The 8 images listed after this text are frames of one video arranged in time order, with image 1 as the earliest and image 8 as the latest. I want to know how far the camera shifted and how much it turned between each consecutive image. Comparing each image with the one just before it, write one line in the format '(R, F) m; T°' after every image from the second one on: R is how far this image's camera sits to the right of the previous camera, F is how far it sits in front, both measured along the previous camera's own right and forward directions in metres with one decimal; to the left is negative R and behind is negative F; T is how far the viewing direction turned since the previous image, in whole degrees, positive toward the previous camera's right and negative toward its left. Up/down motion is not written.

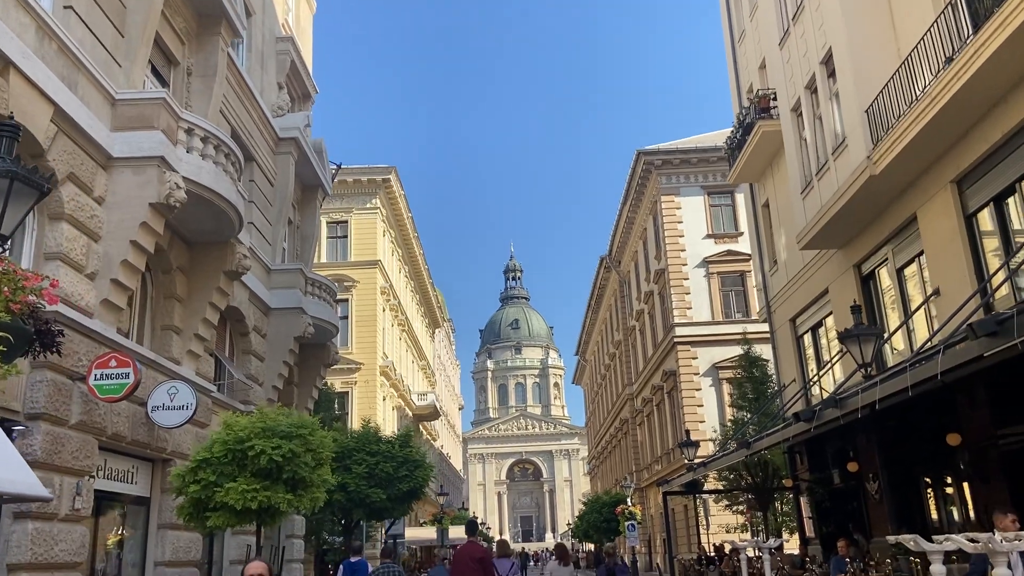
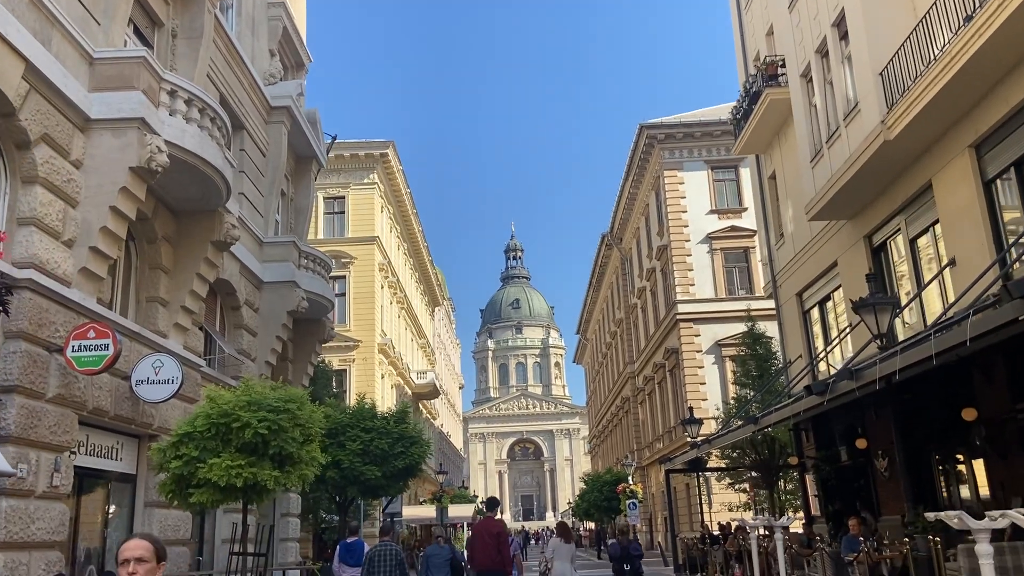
(0.0, +0.5) m; 0°
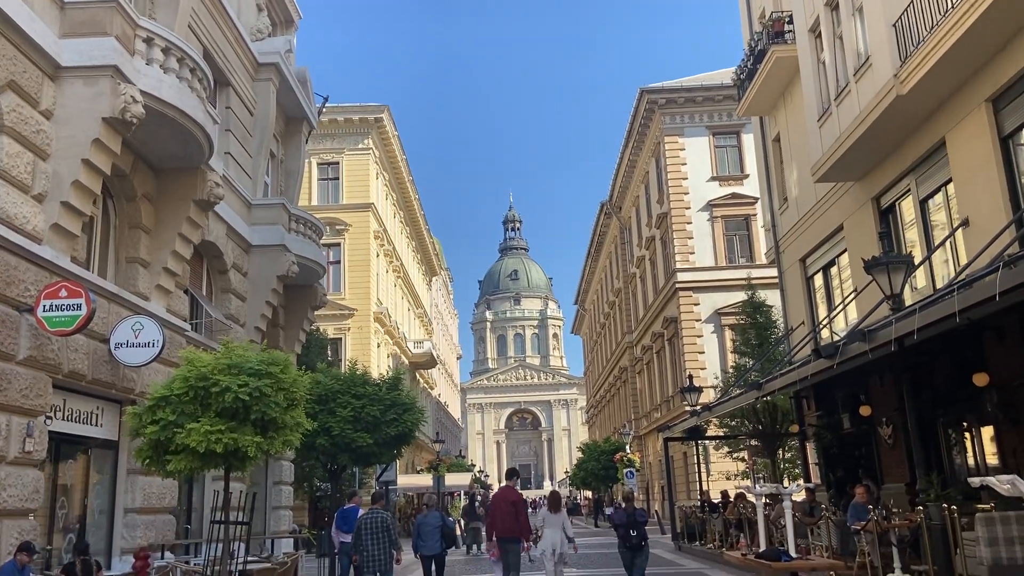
(+0.1, +0.5) m; 0°
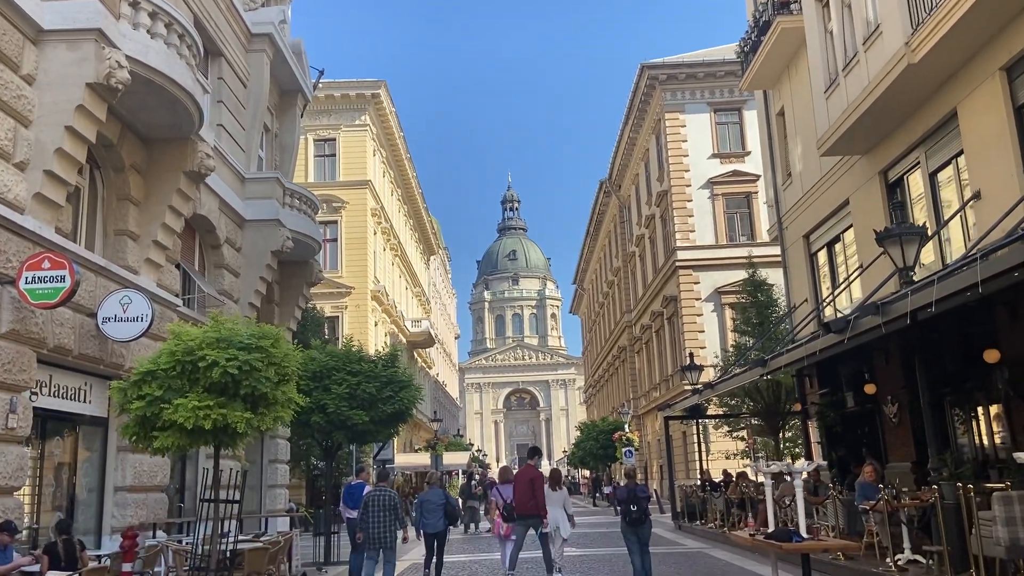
(0.0, +0.3) m; 0°
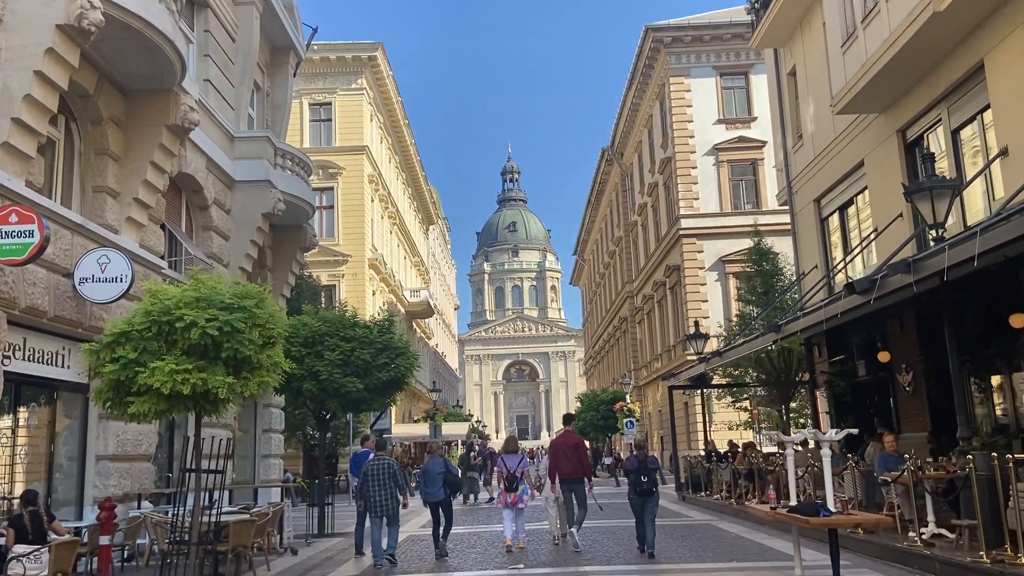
(0.0, +0.6) m; 0°
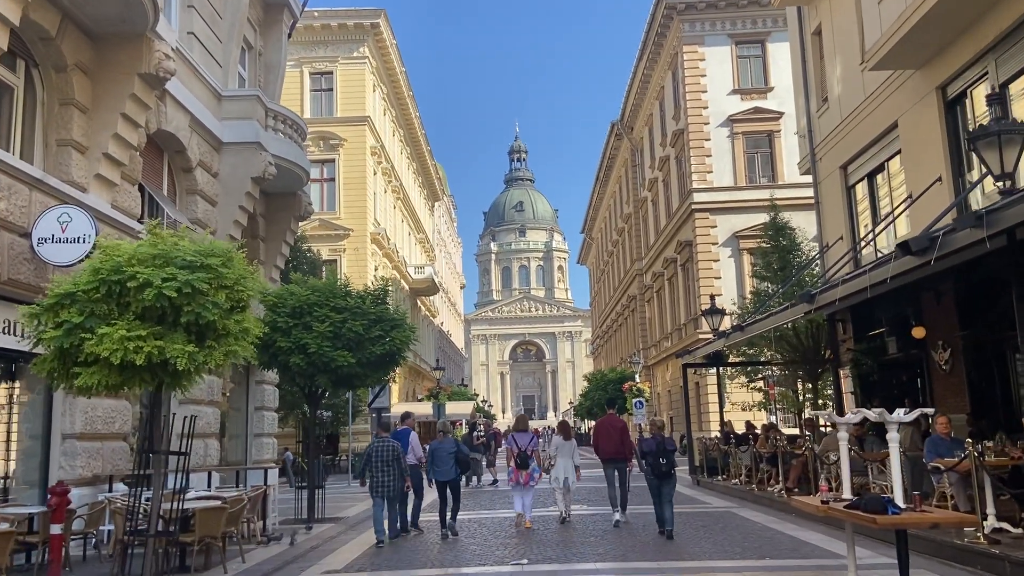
(0.0, +1.1) m; 0°
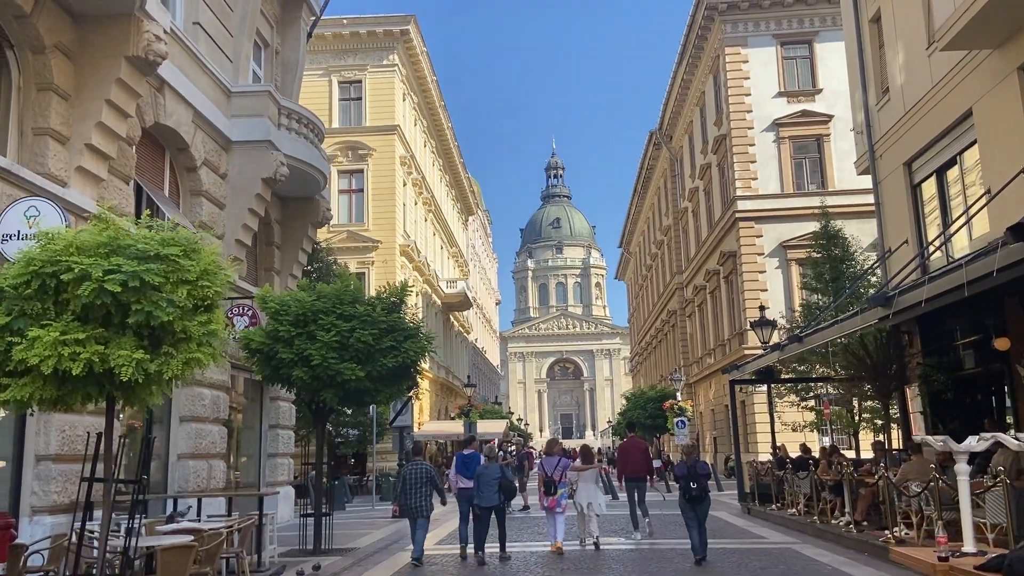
(+0.2, +1.4) m; -3°
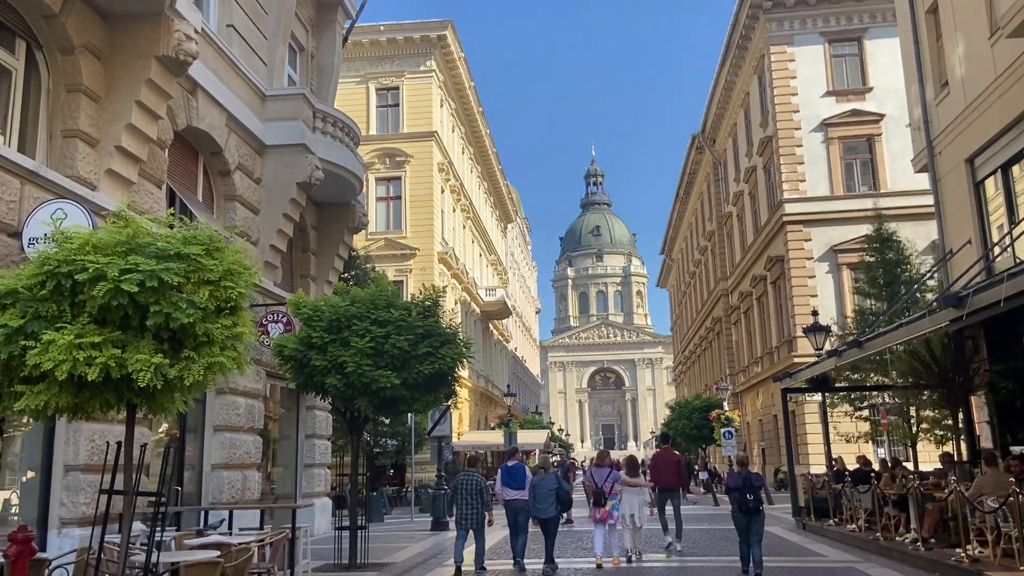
(0.0, +0.5) m; -3°
